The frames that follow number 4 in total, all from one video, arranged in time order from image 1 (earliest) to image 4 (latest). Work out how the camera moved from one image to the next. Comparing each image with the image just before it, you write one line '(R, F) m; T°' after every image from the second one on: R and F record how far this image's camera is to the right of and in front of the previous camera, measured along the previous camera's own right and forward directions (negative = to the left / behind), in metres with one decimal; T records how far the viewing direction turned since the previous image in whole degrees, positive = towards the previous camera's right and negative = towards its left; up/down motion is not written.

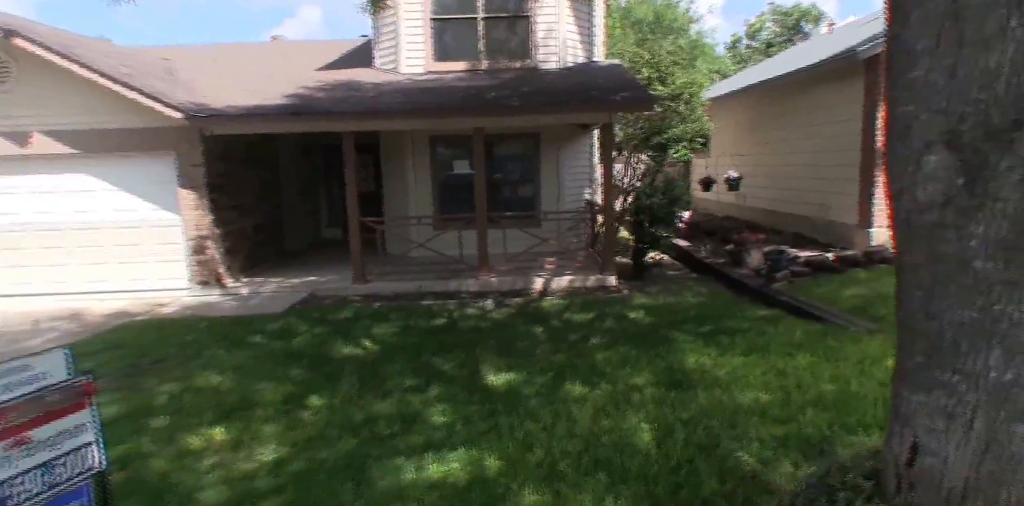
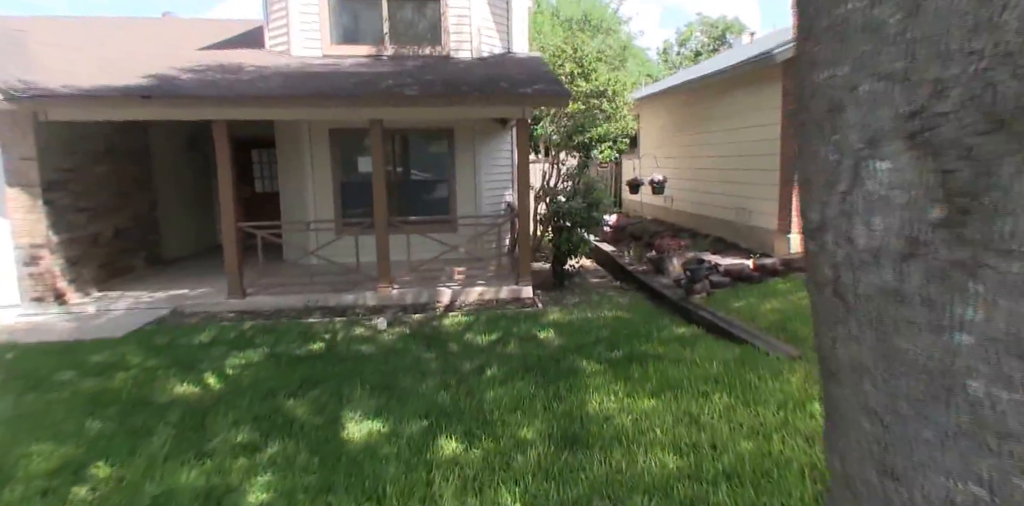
(+0.5, +0.8) m; +6°
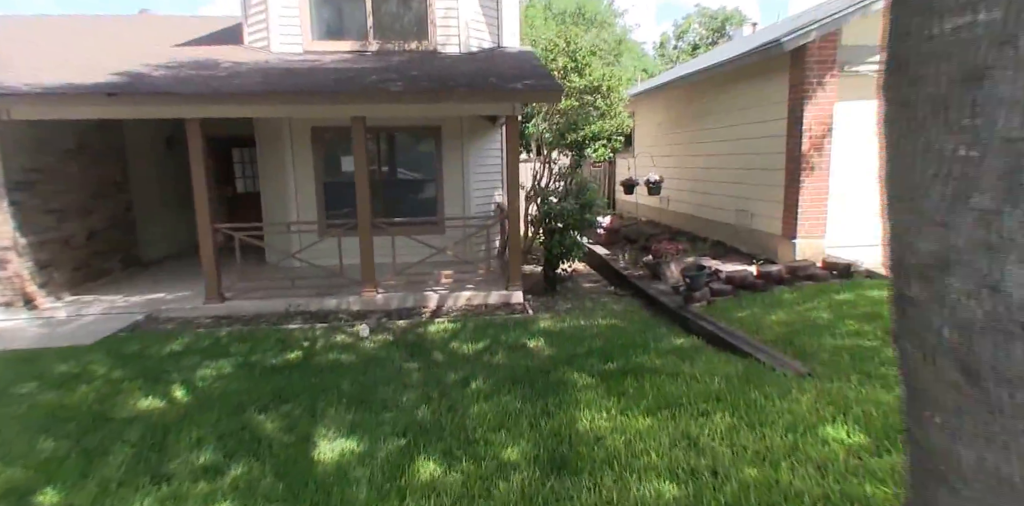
(+0.1, +0.2) m; +1°
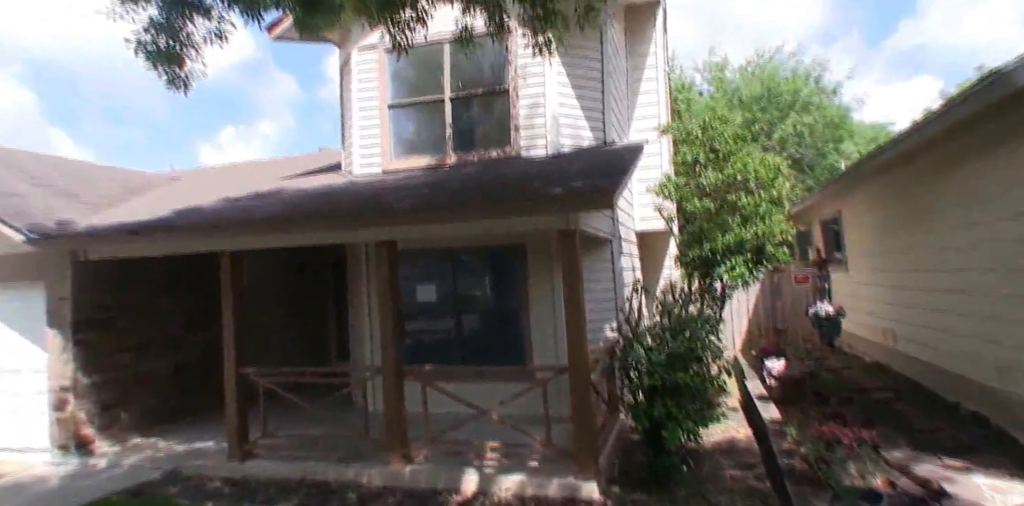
(+1.3, +2.1) m; -23°
